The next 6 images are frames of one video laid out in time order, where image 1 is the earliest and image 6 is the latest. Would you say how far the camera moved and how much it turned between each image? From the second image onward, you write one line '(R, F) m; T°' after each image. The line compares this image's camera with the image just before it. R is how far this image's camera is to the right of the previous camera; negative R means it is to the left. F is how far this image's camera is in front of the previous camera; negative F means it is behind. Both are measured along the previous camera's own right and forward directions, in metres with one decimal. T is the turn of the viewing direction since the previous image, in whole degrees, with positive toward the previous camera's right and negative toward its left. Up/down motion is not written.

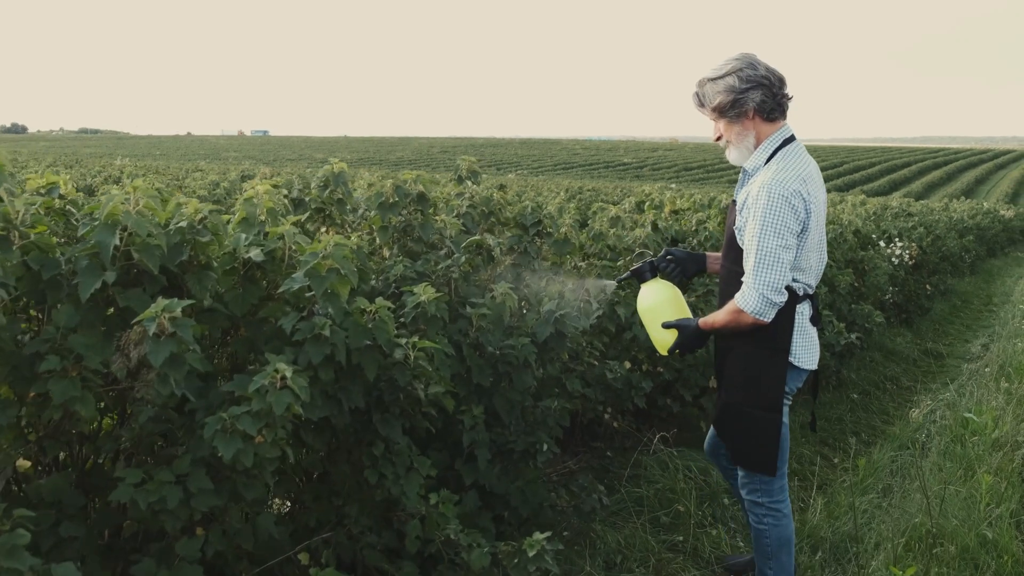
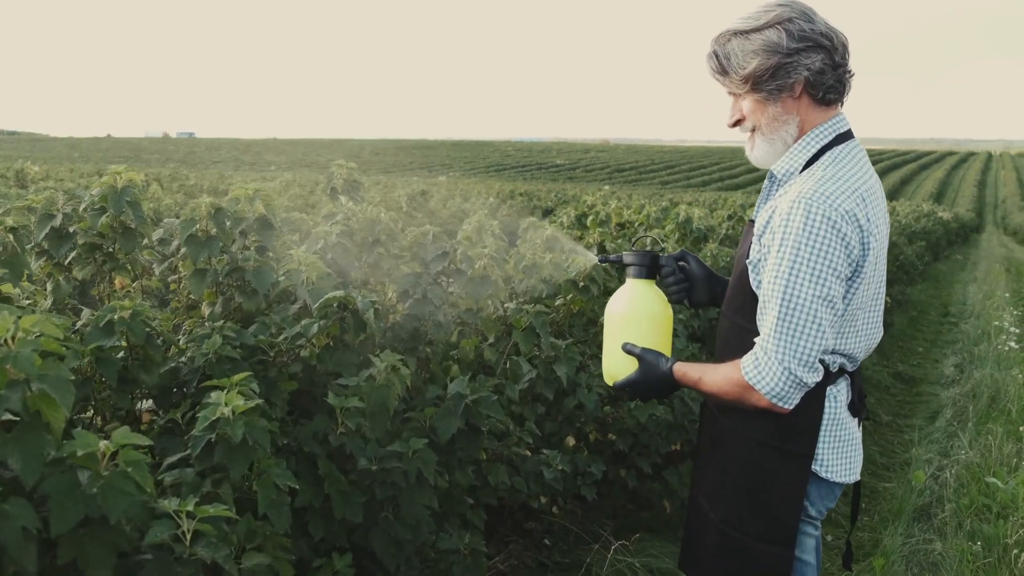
(+0.1, +1.4) m; +4°
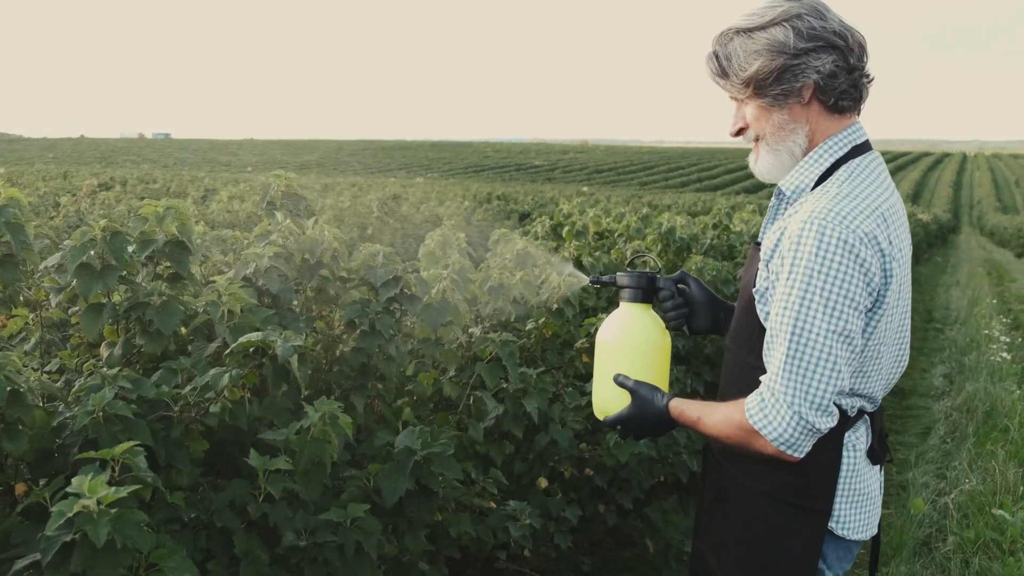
(+0.1, +0.4) m; +1°
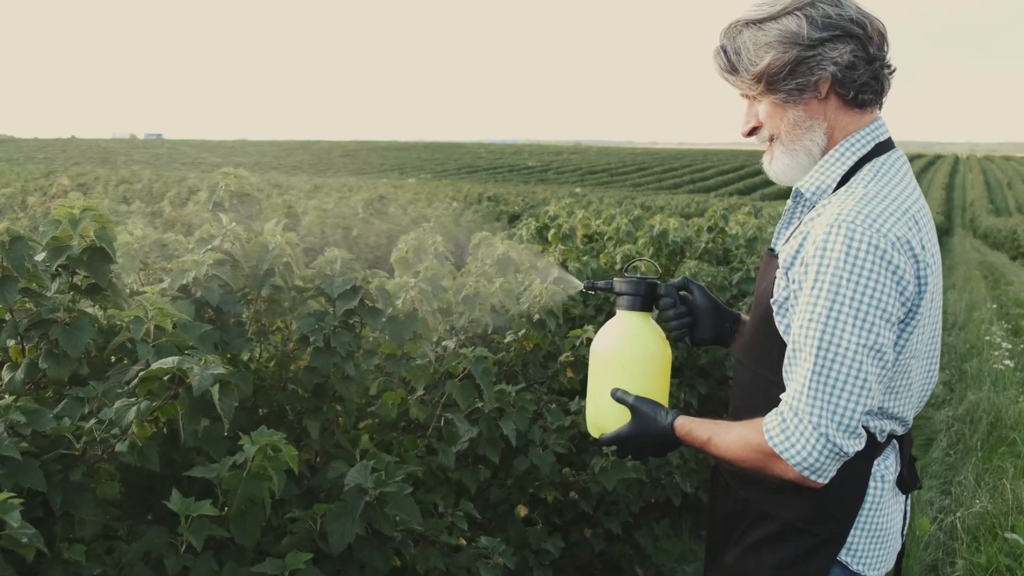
(+0.1, +0.3) m; 0°
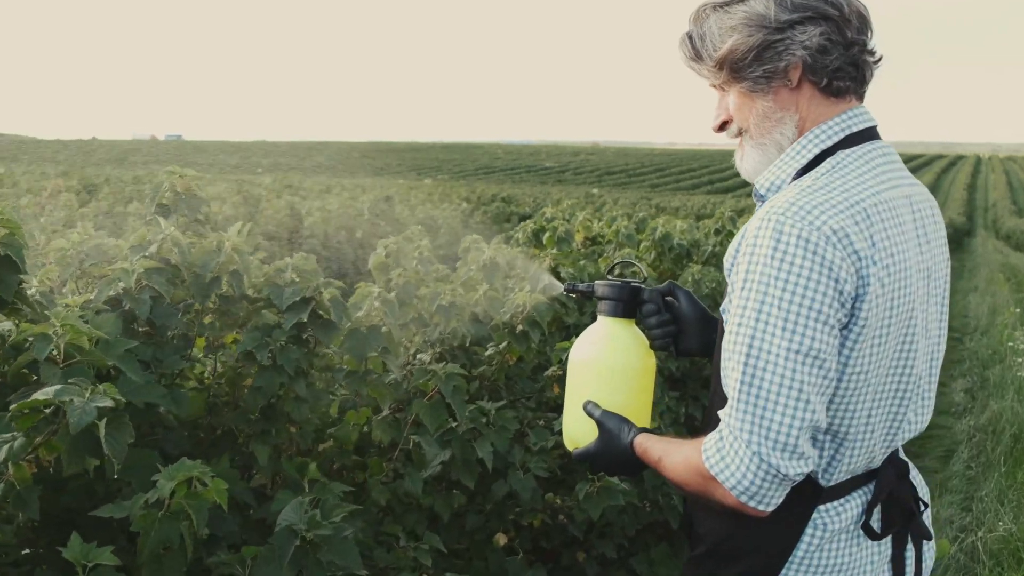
(+0.1, +0.3) m; -1°
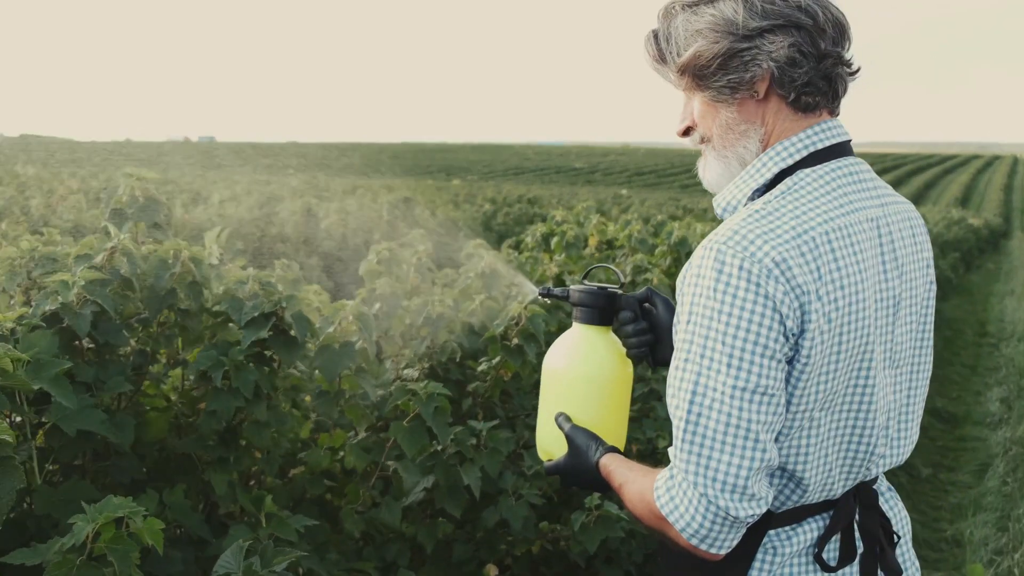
(+0.1, +0.2) m; -2°
